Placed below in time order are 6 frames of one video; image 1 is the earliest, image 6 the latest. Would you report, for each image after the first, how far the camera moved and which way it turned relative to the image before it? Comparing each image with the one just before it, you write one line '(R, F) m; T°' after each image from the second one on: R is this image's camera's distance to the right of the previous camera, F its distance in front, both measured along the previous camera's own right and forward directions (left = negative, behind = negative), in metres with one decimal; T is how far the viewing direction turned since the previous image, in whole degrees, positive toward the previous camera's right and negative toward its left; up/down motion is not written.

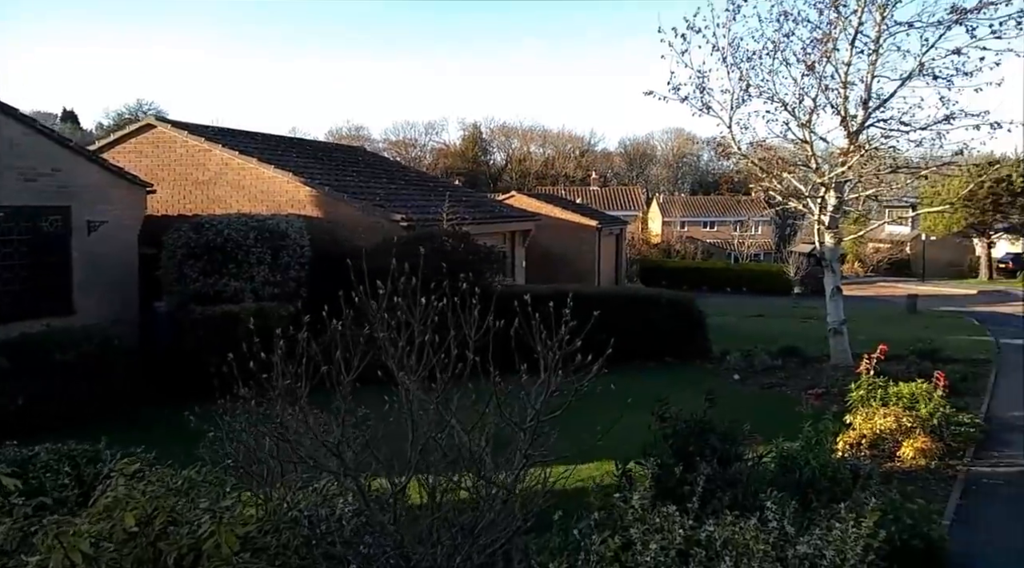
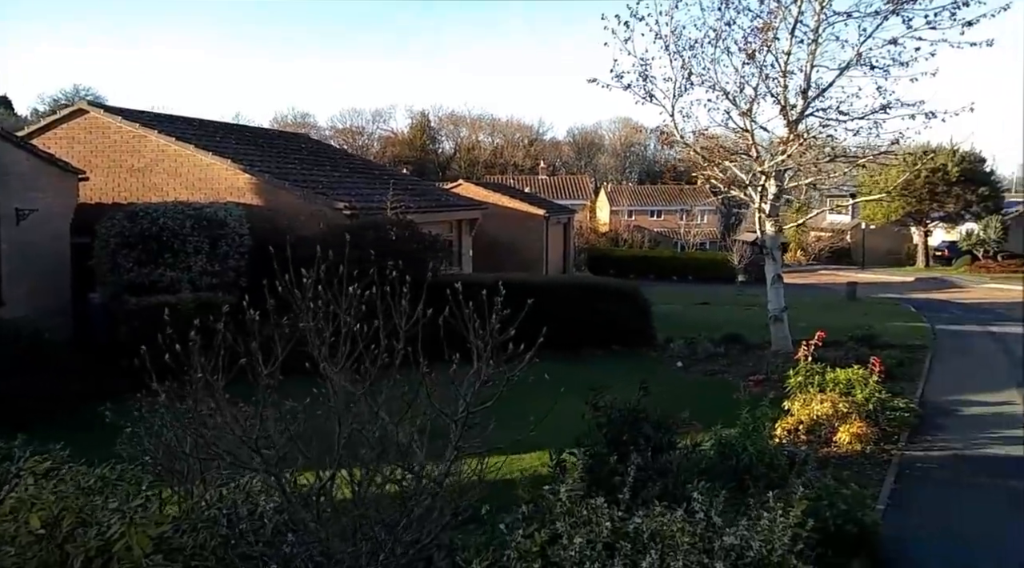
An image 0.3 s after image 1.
(+0.1, +0.1) m; +3°
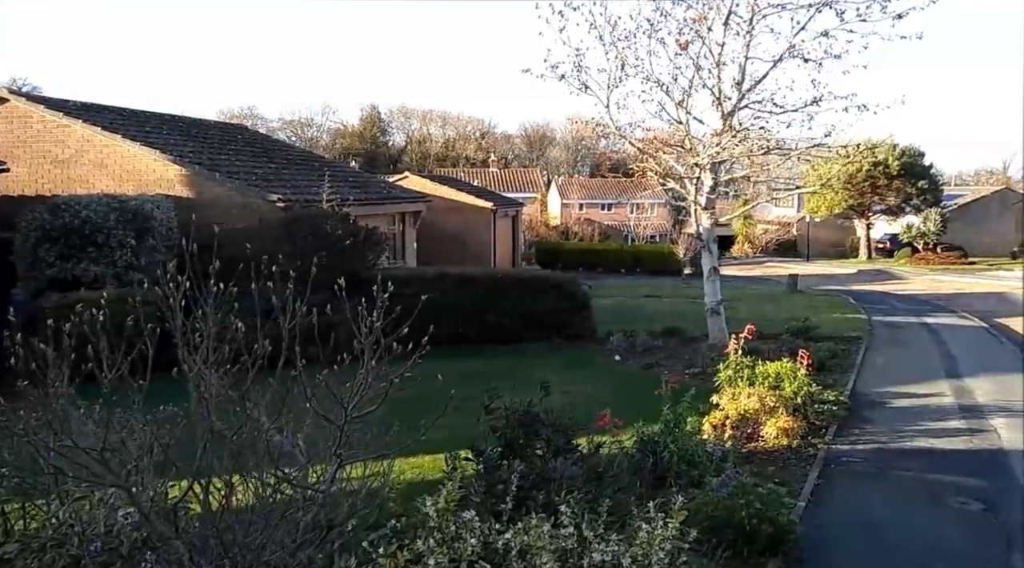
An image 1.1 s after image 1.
(+0.3, +0.2) m; +3°
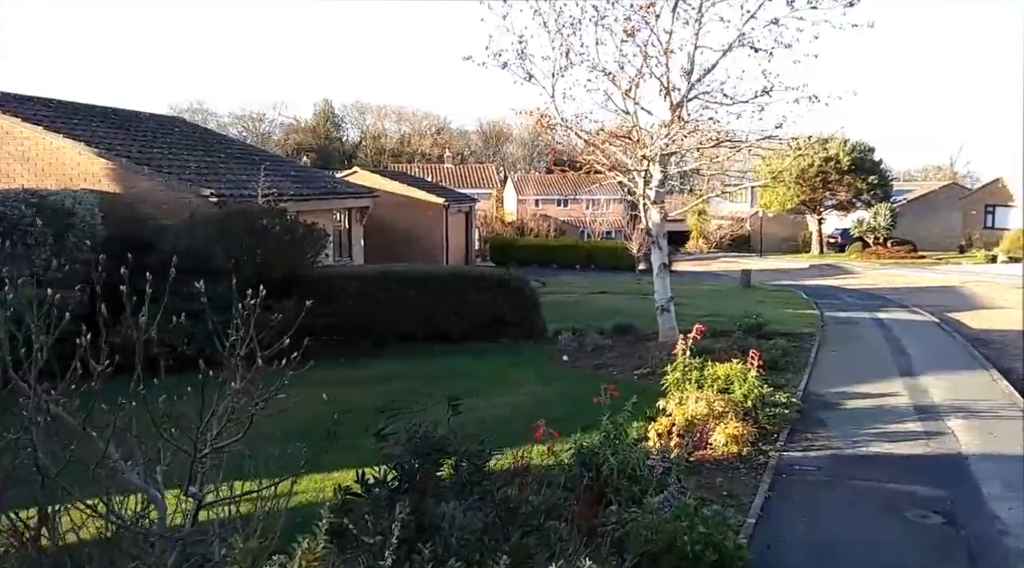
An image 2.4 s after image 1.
(+0.2, +0.6) m; +3°
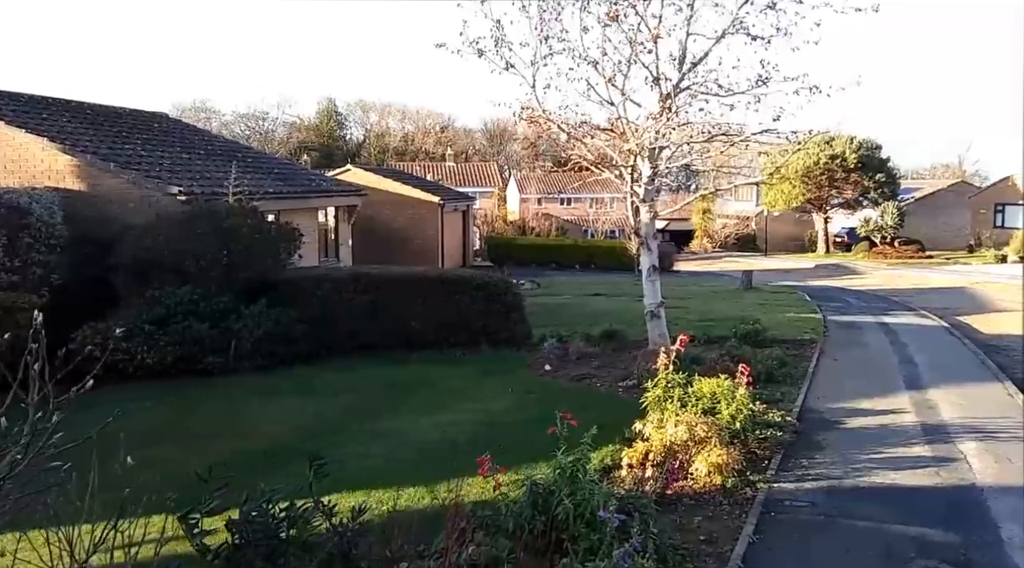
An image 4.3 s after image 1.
(+0.4, +0.9) m; 0°
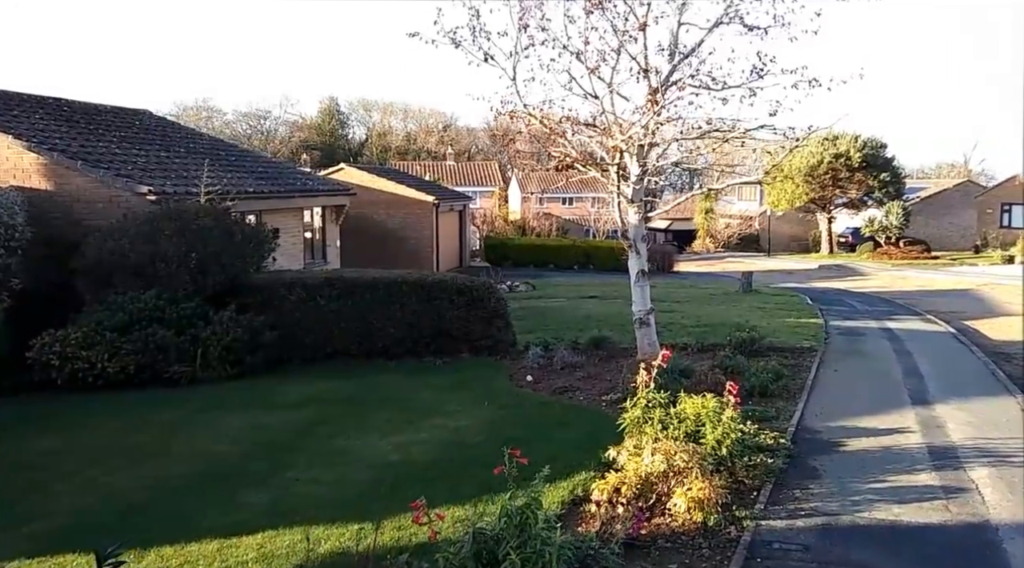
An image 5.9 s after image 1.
(+0.3, +0.8) m; 0°
